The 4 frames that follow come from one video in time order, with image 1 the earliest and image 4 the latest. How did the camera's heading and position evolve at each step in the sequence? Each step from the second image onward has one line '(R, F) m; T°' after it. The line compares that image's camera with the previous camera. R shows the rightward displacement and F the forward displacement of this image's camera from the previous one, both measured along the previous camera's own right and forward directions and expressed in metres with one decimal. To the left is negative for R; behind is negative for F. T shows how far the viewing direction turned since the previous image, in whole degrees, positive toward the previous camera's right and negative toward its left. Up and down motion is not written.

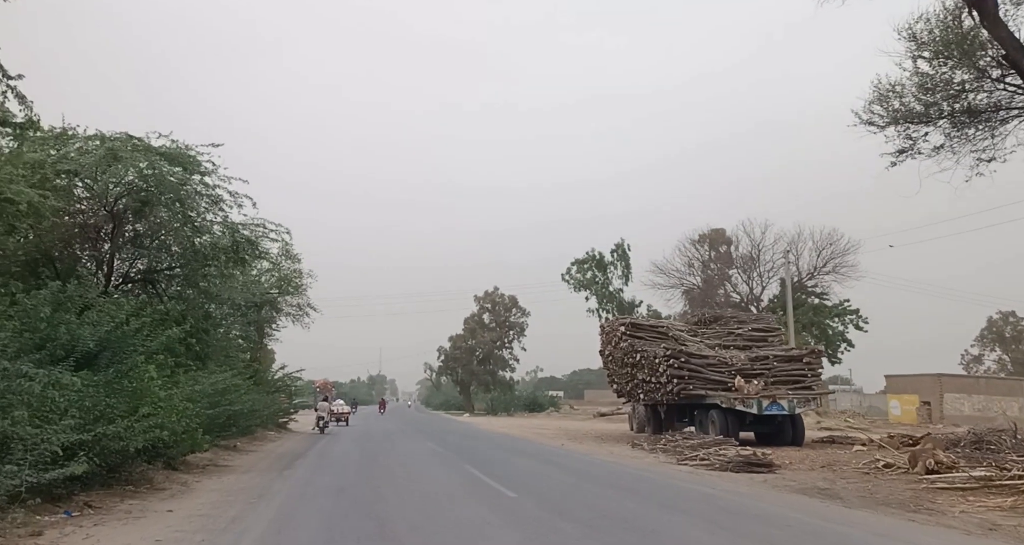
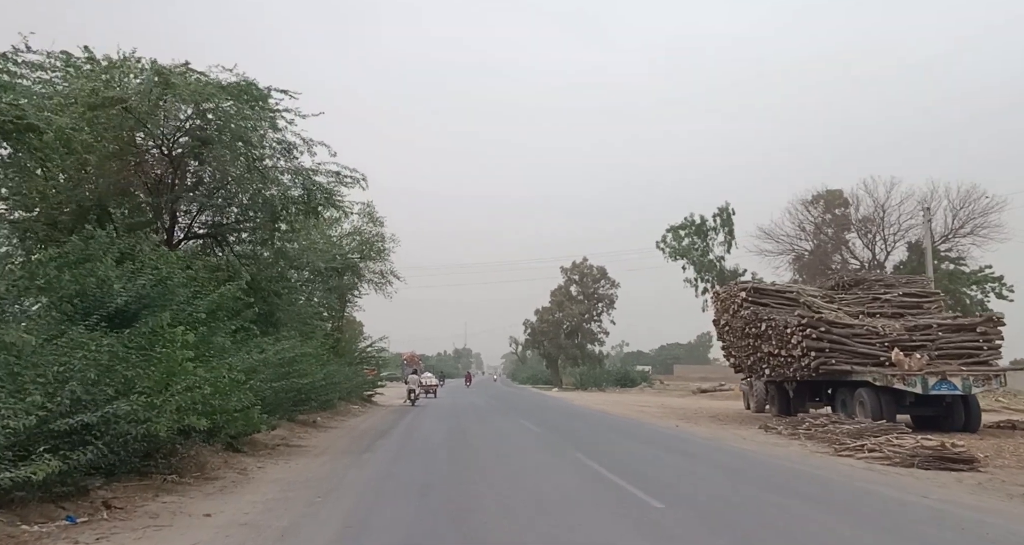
(-0.7, +3.1) m; -6°
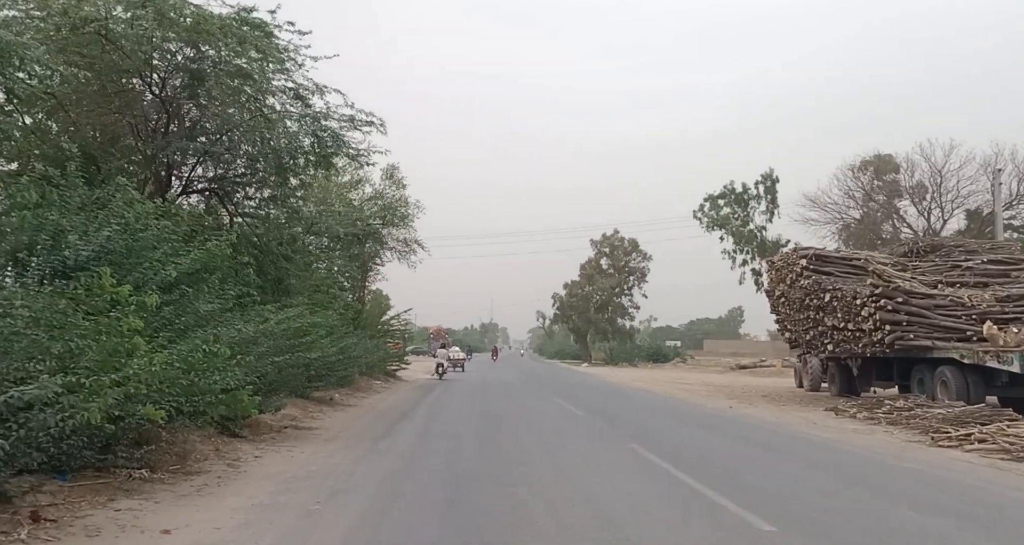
(-0.3, +2.2) m; -2°
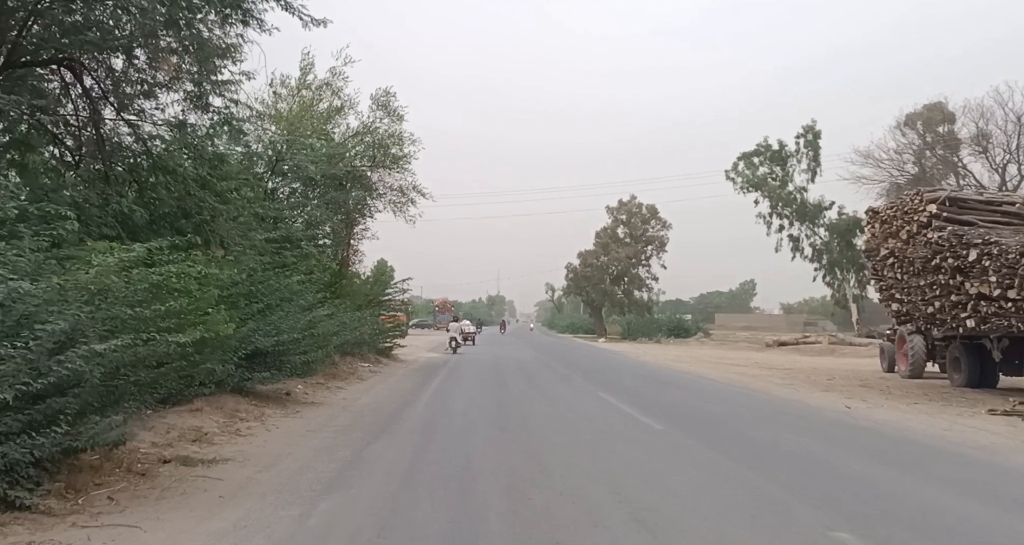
(-0.5, +5.8) m; 0°
